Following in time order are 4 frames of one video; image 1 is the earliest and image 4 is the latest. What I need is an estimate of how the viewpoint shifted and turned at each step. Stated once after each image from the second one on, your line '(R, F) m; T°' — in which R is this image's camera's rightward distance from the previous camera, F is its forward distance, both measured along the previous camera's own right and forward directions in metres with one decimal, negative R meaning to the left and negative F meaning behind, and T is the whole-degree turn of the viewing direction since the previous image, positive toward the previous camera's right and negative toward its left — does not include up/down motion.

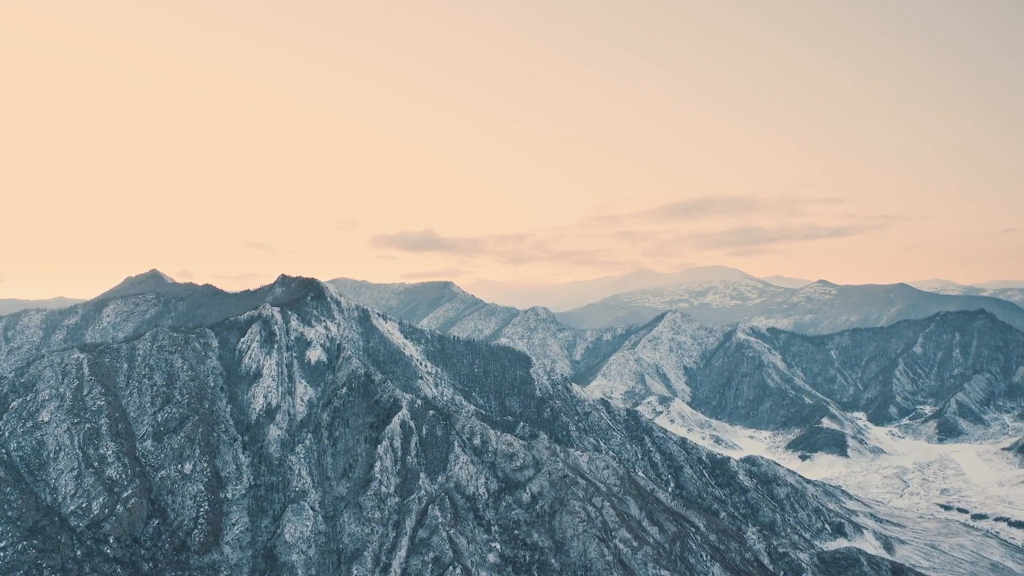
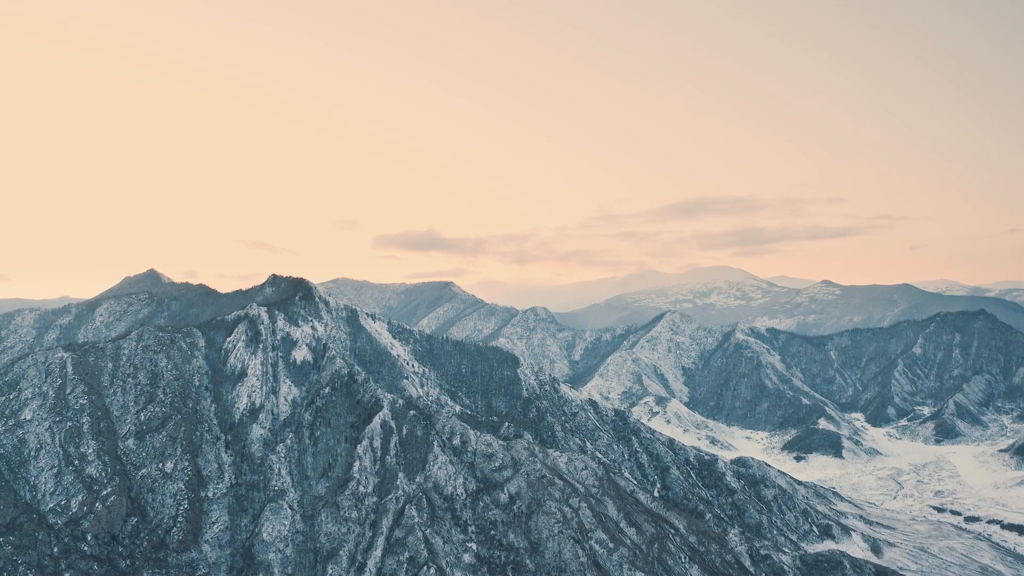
(+5.3, 0.0) m; -1°
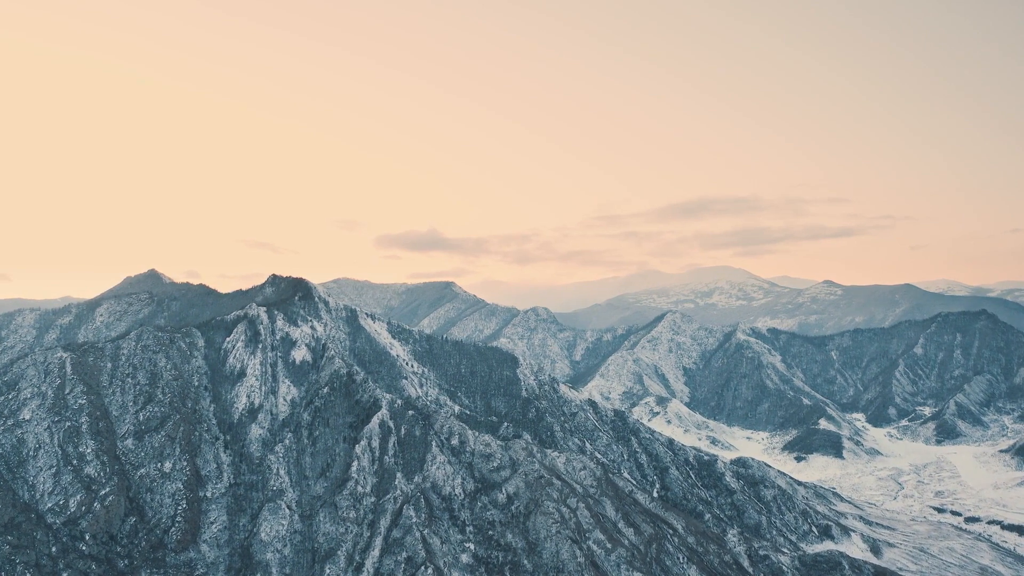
(+0.7, 0.0) m; 0°
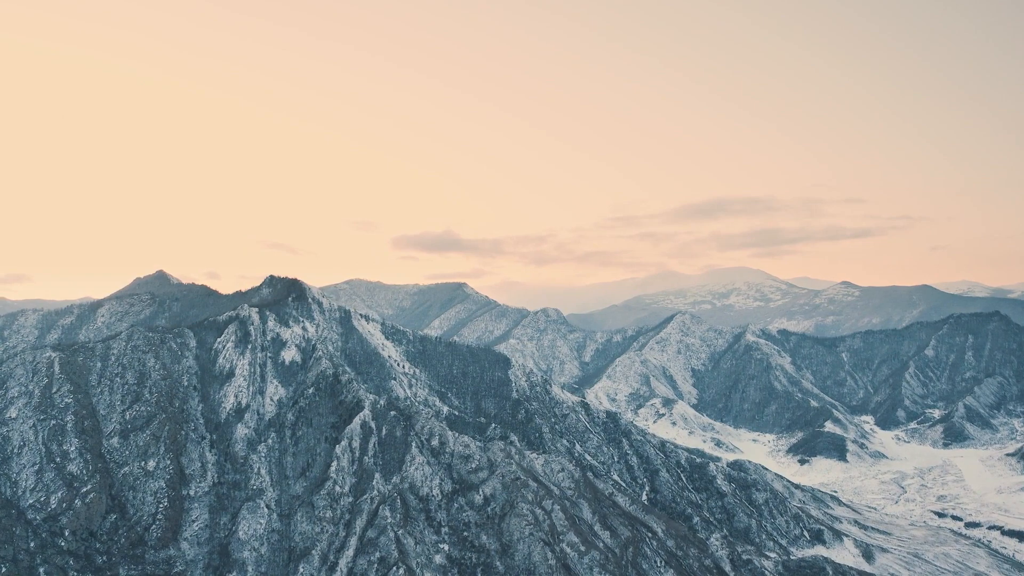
(+8.1, +0.2) m; -2°
